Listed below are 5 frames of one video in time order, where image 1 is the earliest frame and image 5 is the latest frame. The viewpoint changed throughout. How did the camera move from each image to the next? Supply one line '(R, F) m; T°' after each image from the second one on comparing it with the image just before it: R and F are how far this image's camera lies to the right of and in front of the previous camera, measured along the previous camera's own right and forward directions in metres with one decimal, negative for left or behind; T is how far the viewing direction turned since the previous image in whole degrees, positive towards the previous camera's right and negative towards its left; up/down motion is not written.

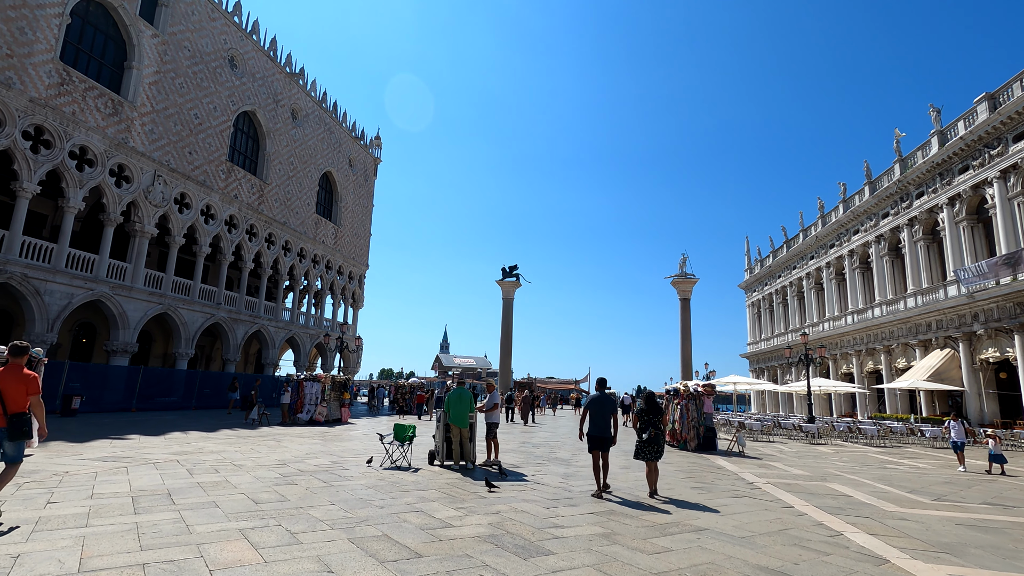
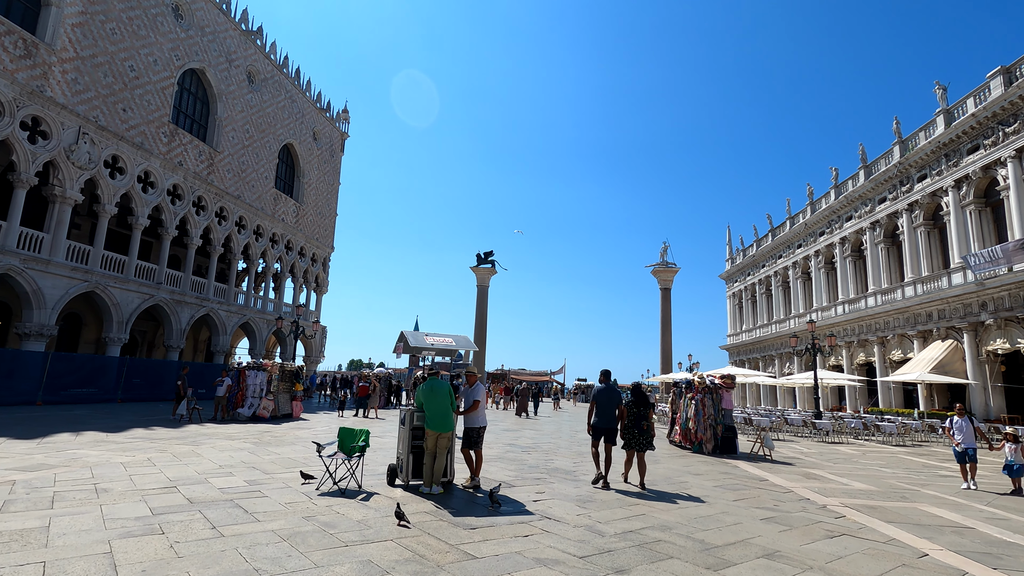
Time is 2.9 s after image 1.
(-0.2, +2.1) m; +3°
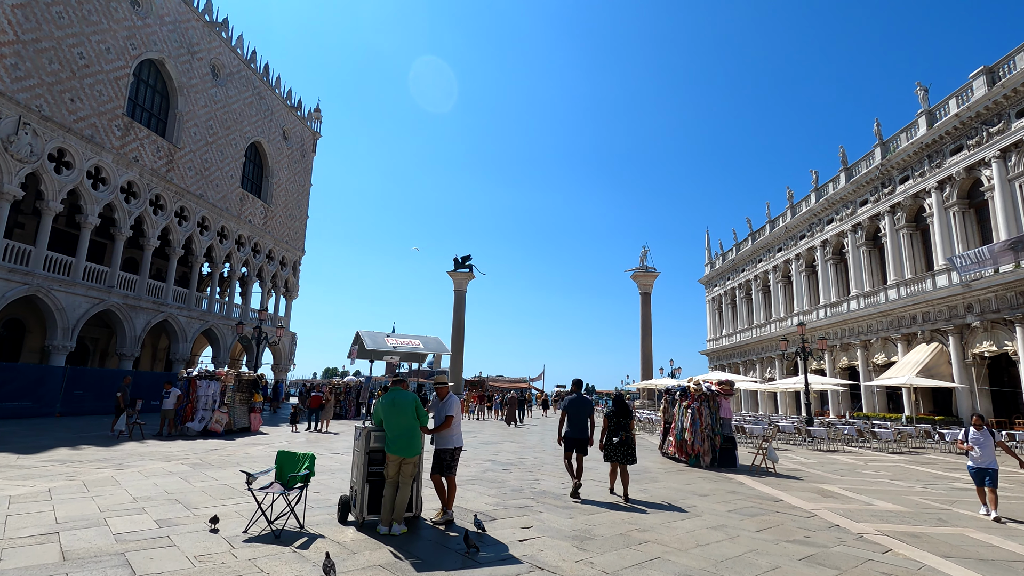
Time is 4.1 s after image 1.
(0.0, +1.0) m; +2°
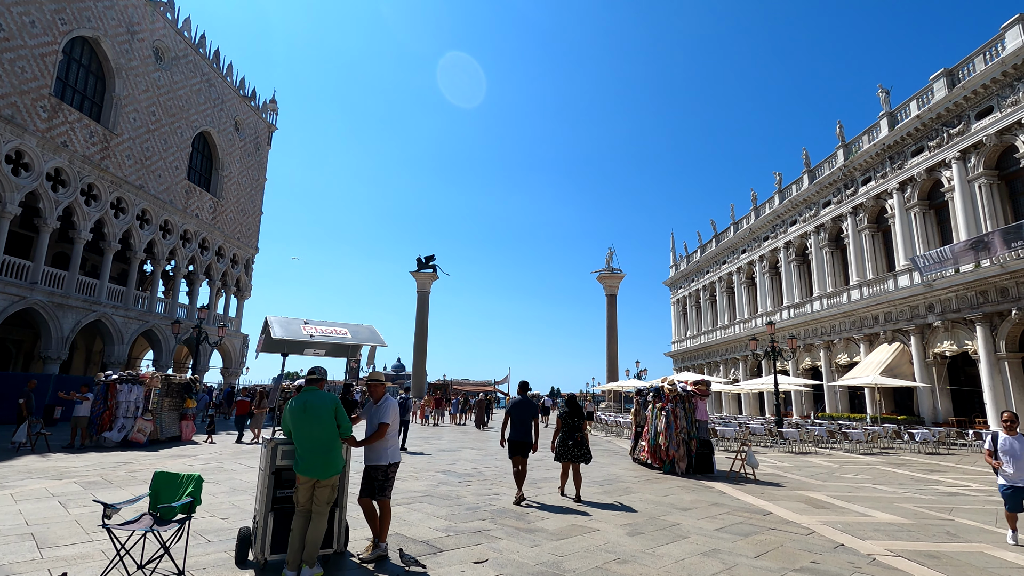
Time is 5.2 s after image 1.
(+0.1, +0.9) m; +4°
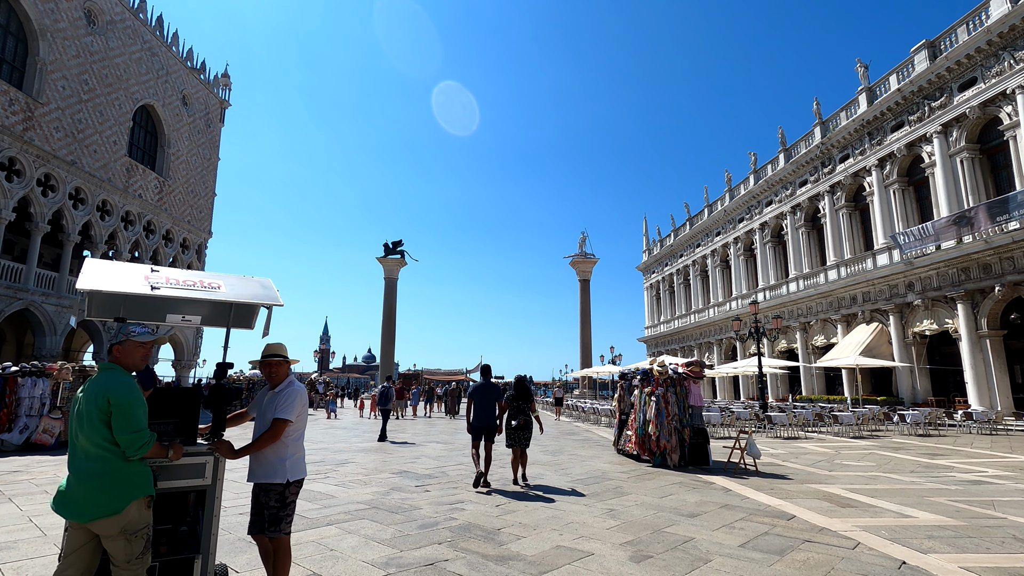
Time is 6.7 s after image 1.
(+0.1, +1.2) m; +3°
